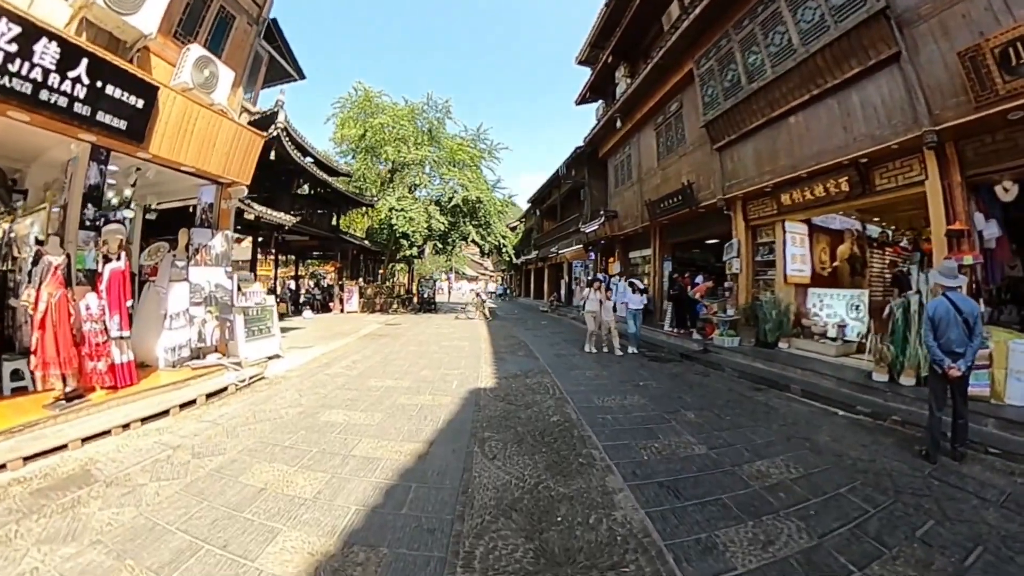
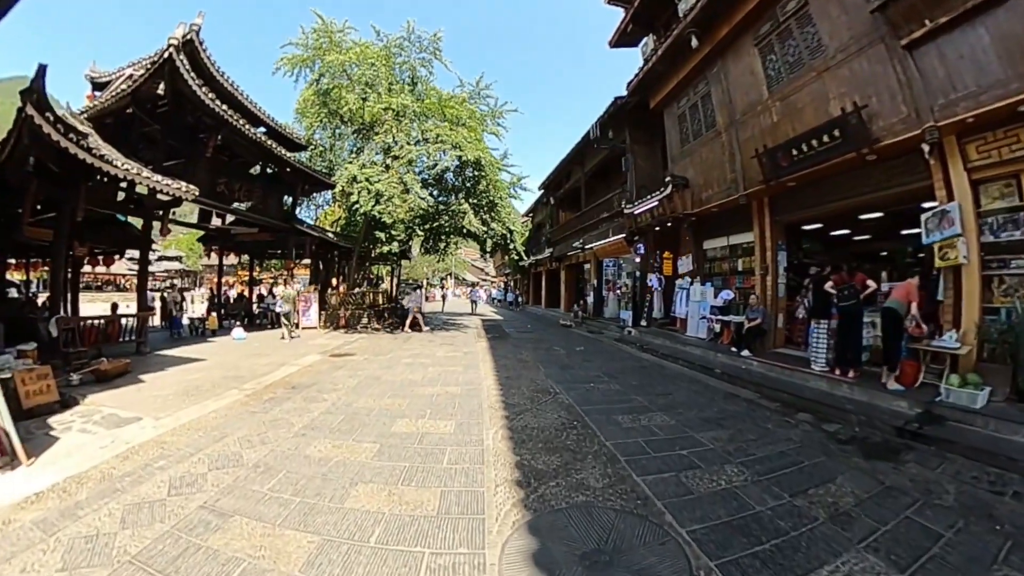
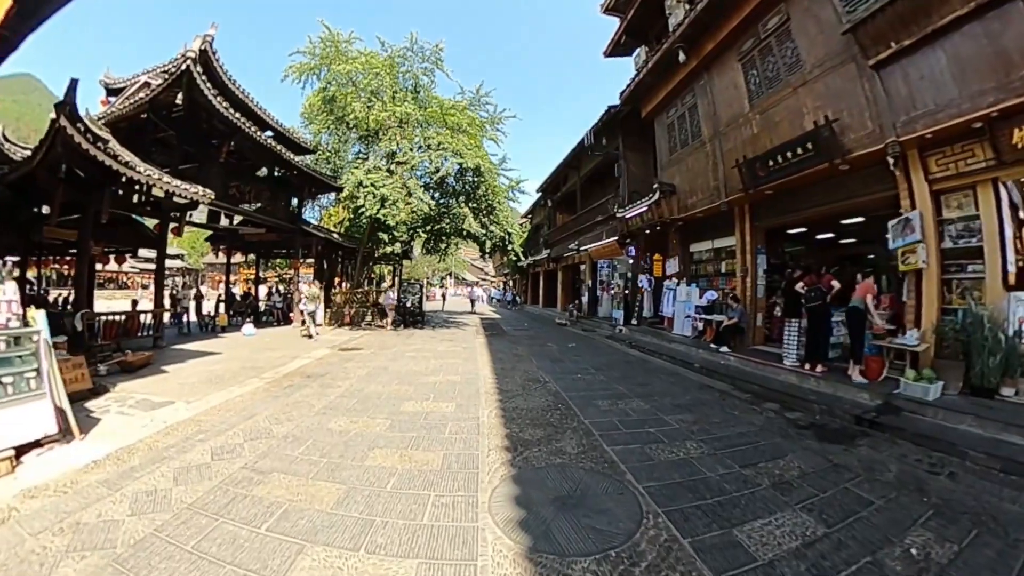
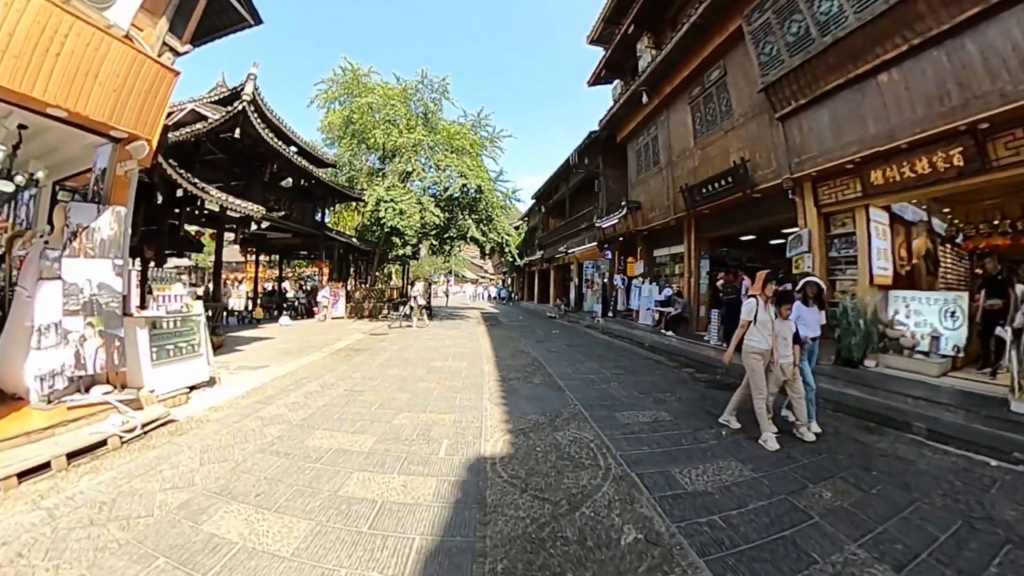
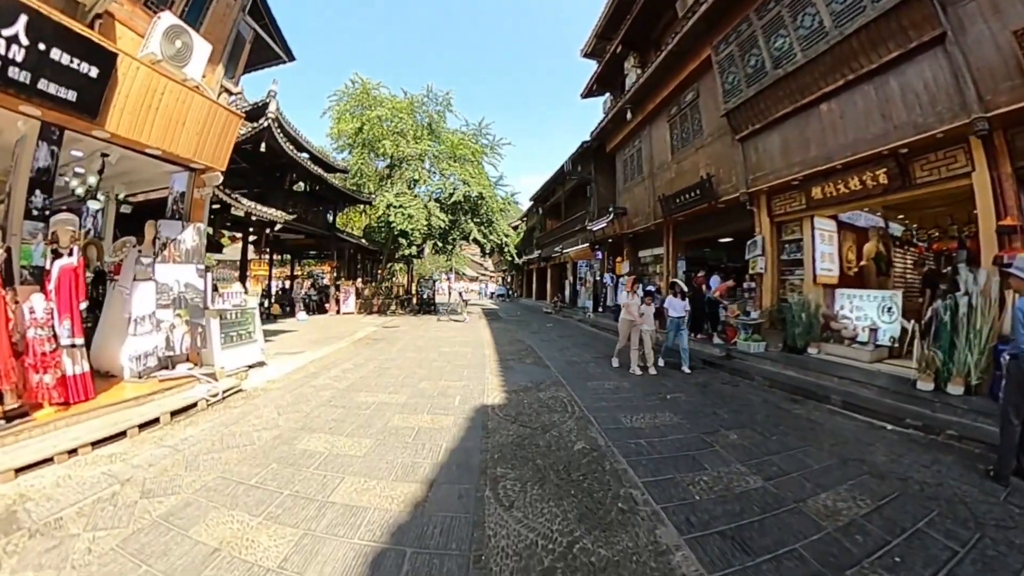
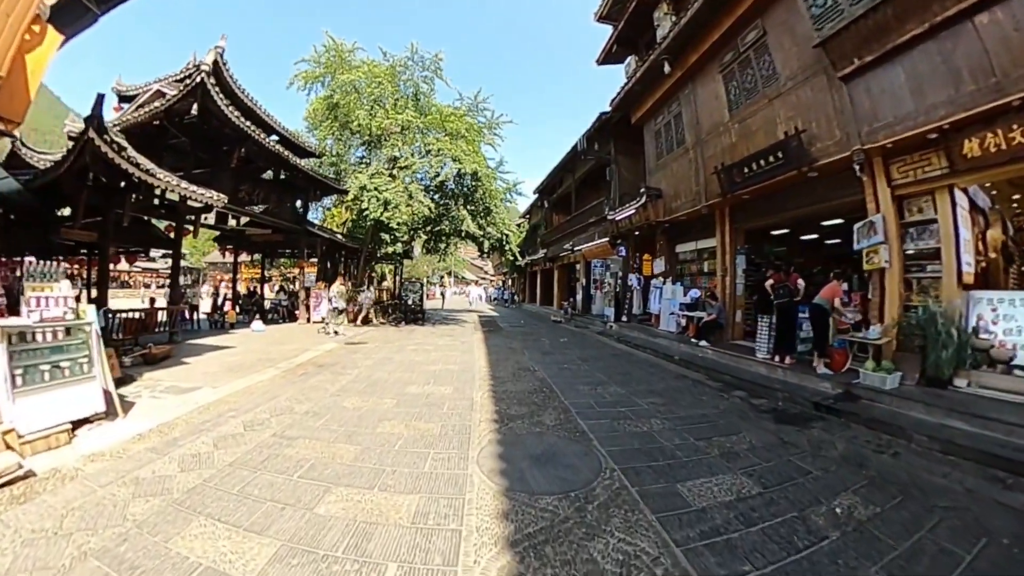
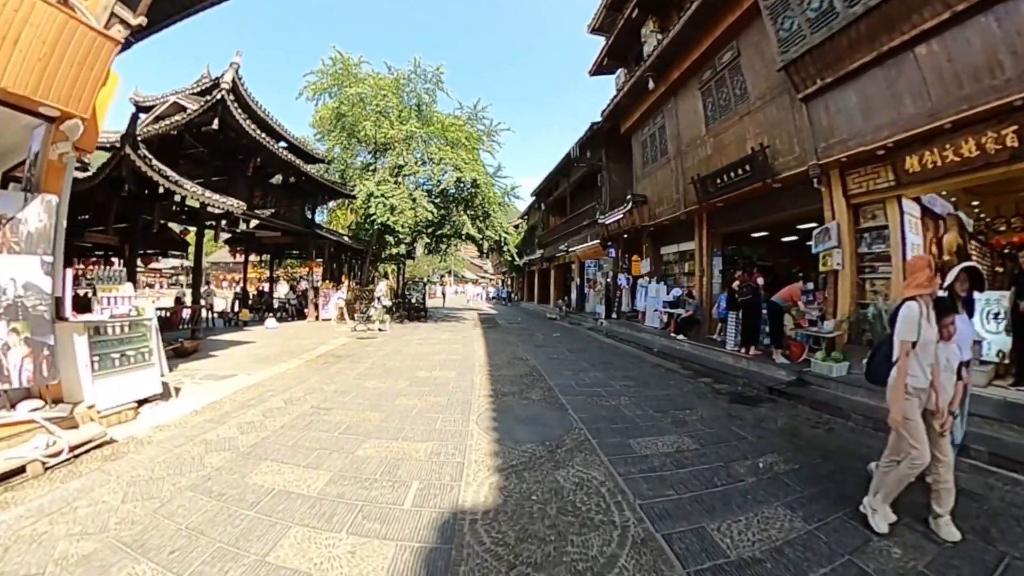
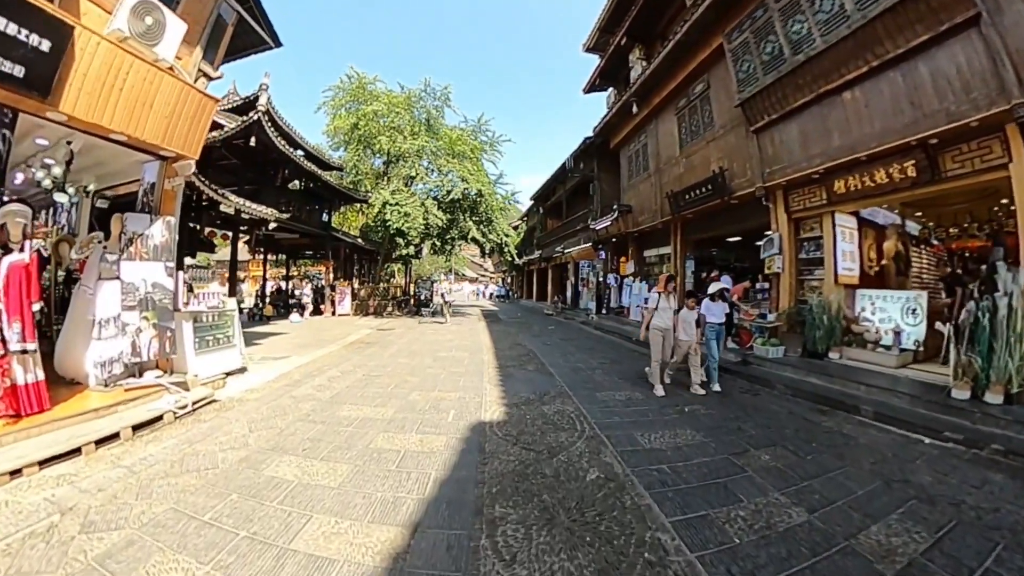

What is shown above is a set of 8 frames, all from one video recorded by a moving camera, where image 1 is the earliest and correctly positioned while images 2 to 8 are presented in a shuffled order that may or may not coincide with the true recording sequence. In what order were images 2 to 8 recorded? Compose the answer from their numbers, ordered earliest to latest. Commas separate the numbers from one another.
5, 8, 4, 7, 6, 3, 2
